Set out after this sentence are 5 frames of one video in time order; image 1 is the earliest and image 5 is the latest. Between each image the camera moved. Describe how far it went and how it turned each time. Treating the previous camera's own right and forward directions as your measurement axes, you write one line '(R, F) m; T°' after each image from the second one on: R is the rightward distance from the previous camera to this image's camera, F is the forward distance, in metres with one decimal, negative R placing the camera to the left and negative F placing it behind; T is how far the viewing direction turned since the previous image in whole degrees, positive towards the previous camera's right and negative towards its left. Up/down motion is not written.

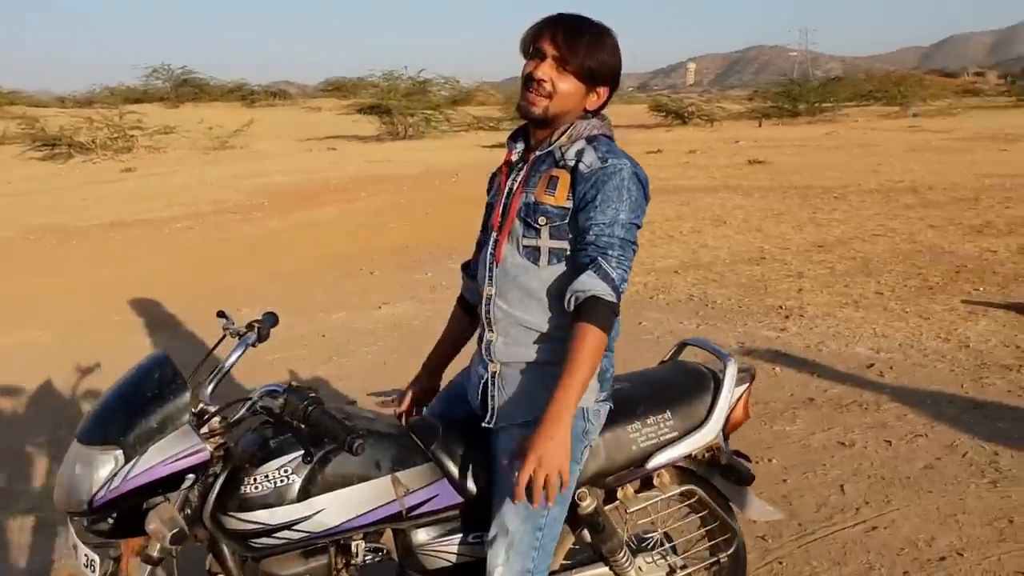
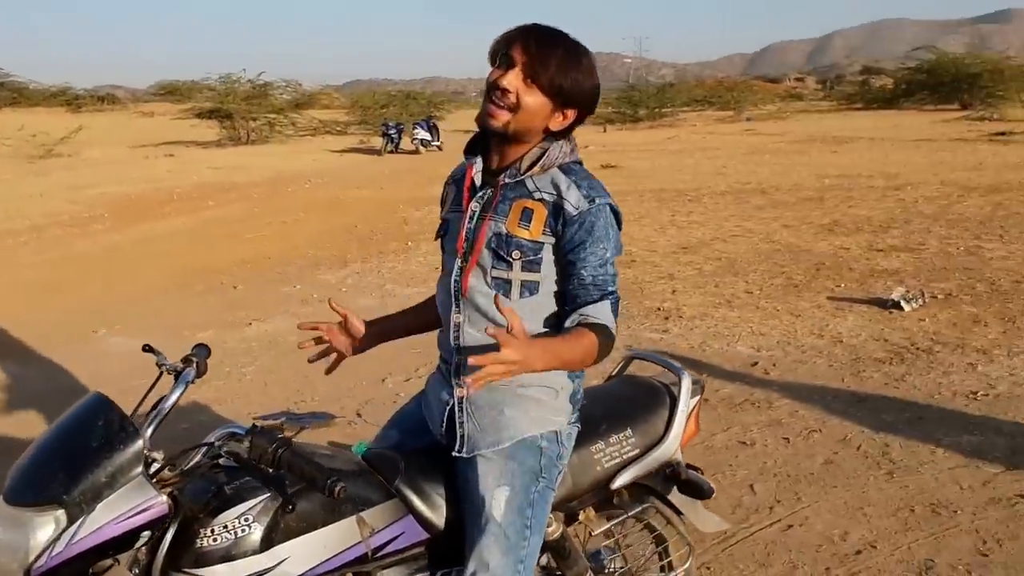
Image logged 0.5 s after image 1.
(-0.2, +0.1) m; +9°
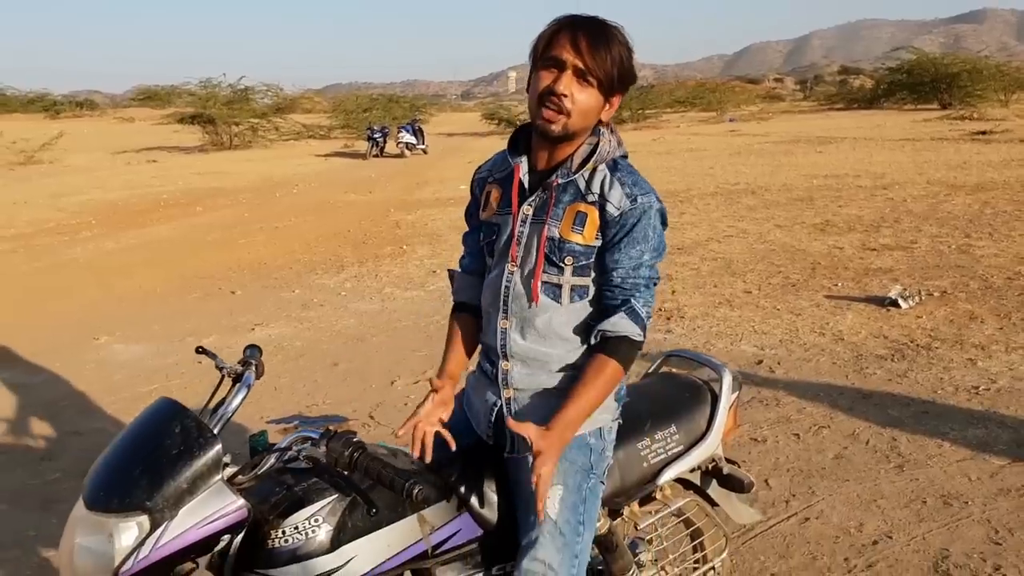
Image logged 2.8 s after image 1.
(-0.1, -0.1) m; +1°
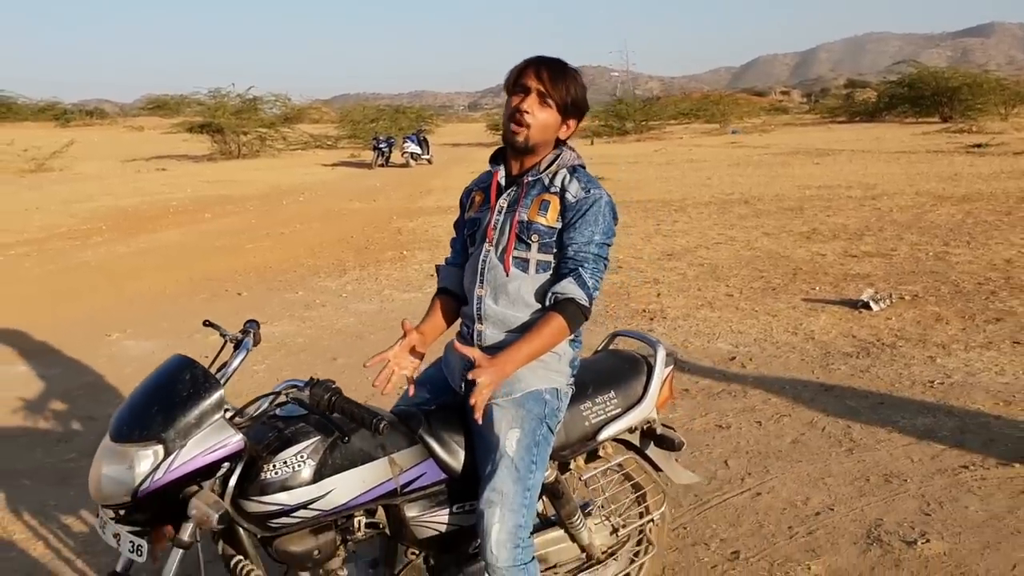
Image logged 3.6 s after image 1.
(+0.1, -0.4) m; 0°
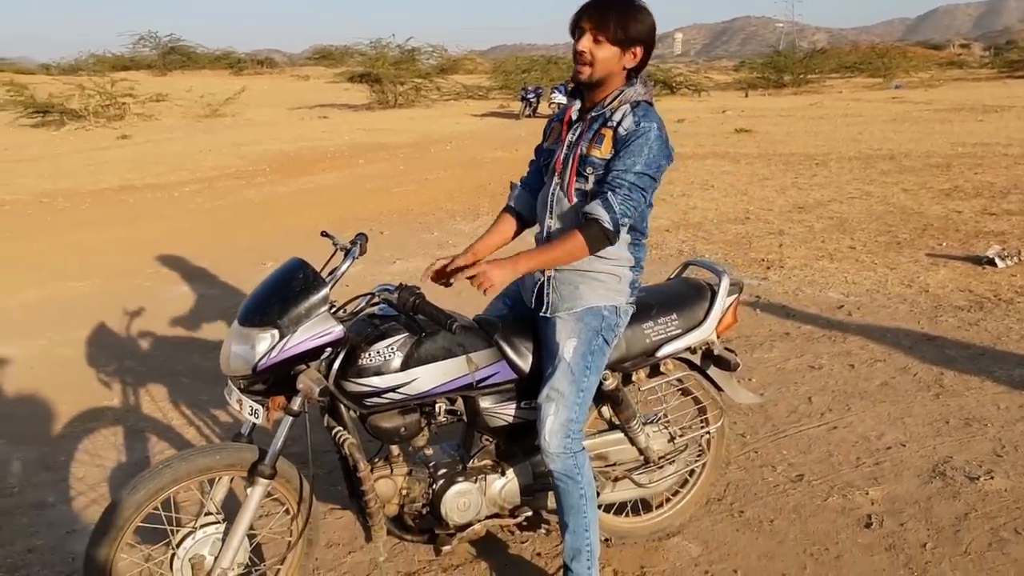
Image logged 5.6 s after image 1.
(+0.2, -0.3) m; -9°
